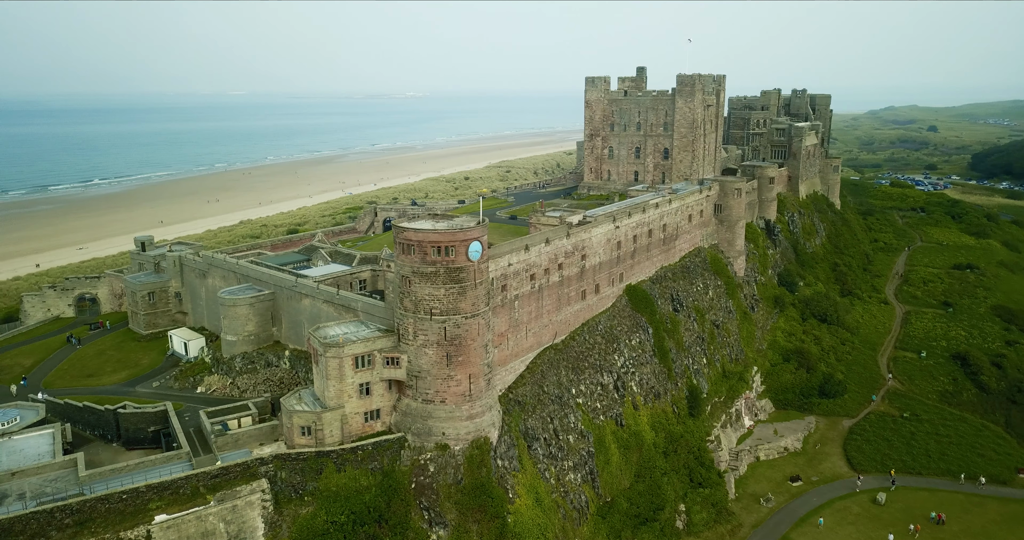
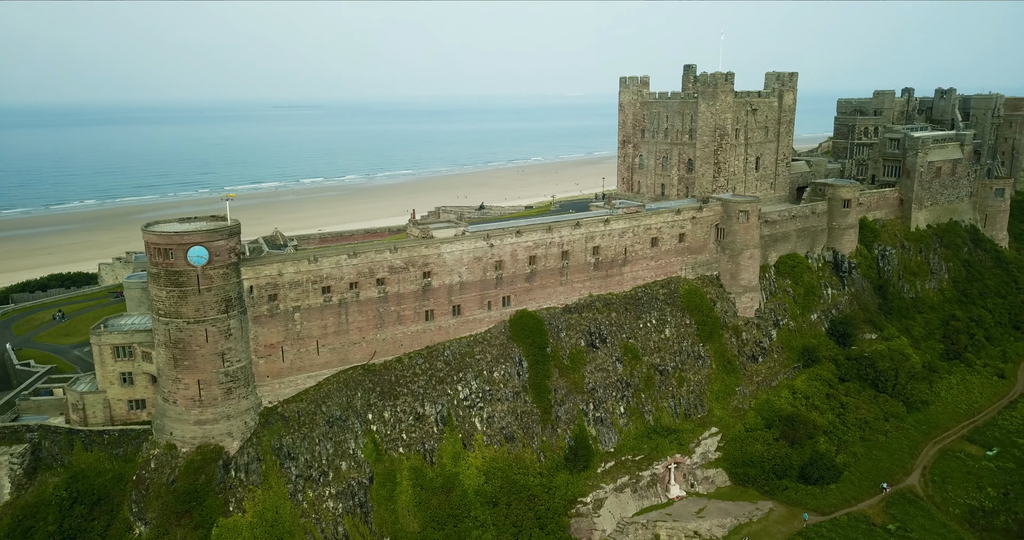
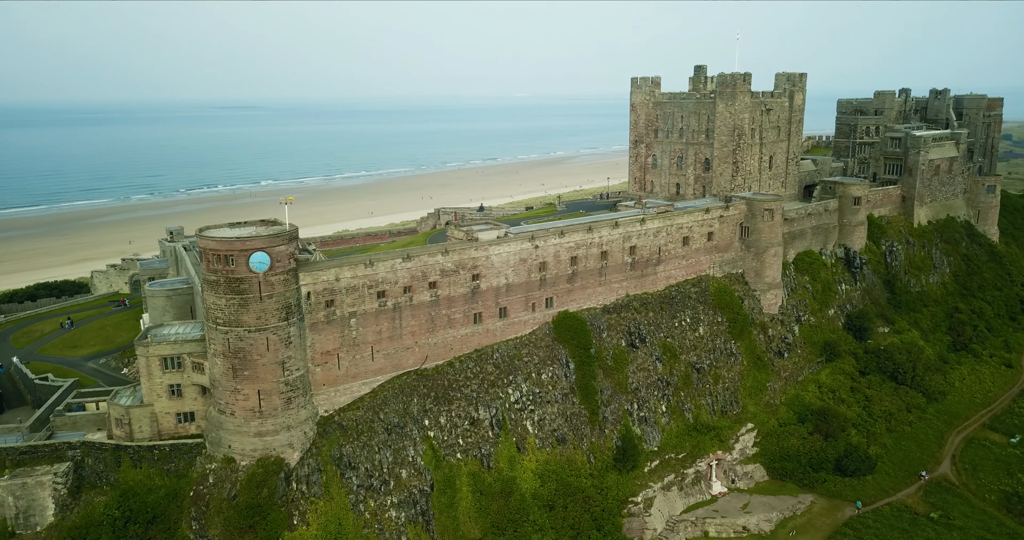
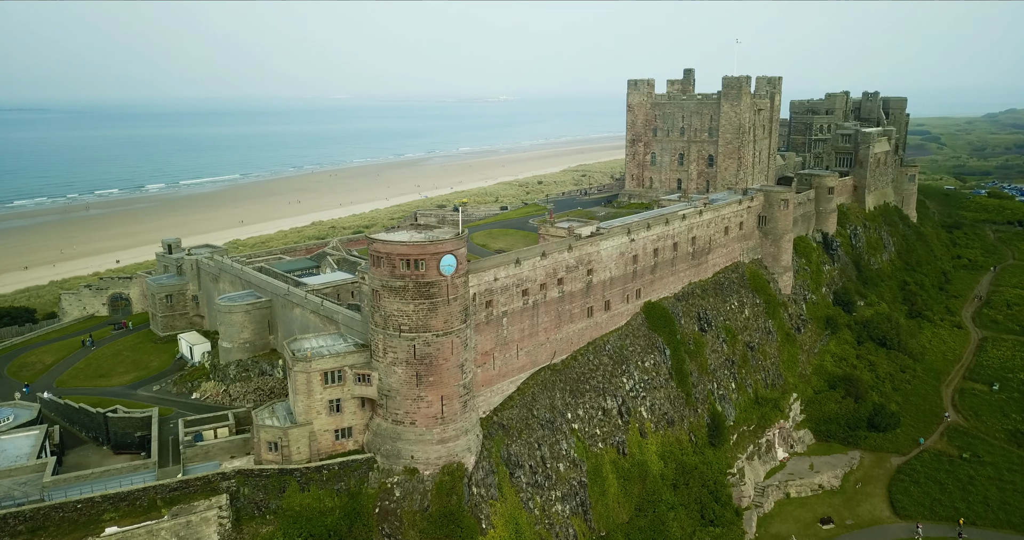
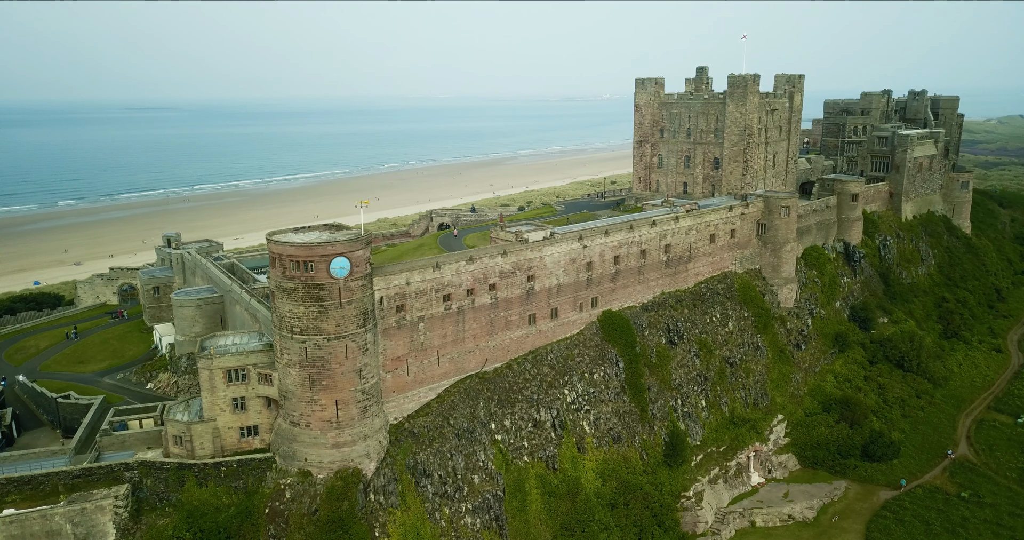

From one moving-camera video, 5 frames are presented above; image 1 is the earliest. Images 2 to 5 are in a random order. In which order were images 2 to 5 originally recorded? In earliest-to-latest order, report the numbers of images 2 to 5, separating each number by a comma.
4, 5, 3, 2
